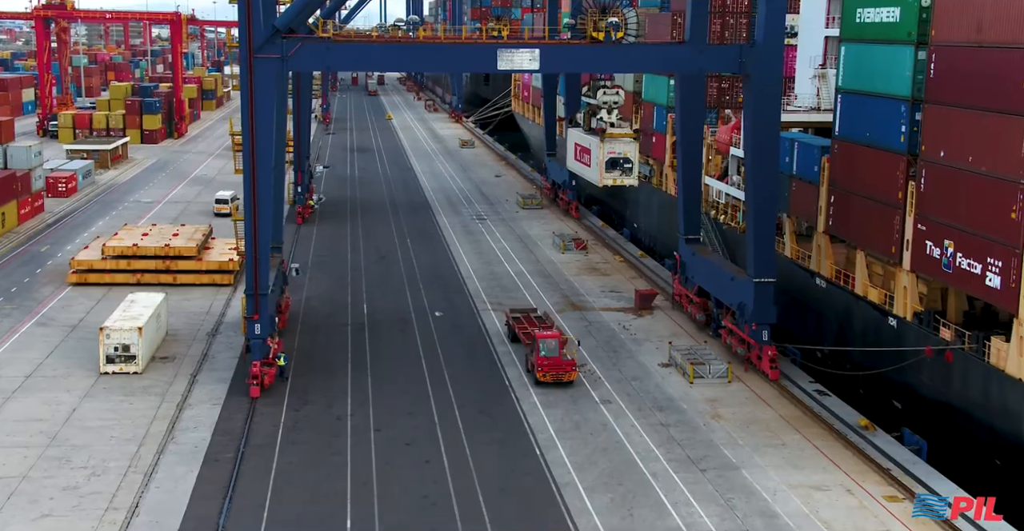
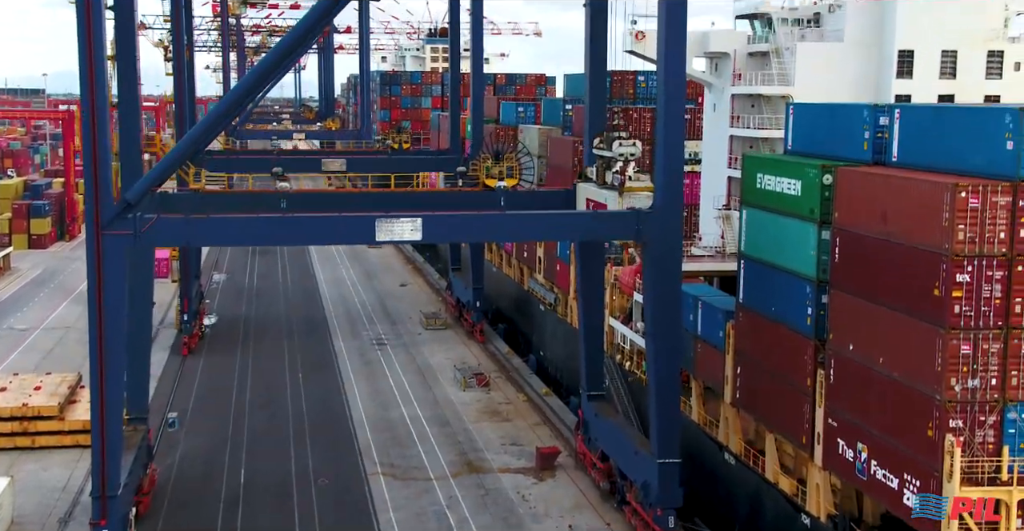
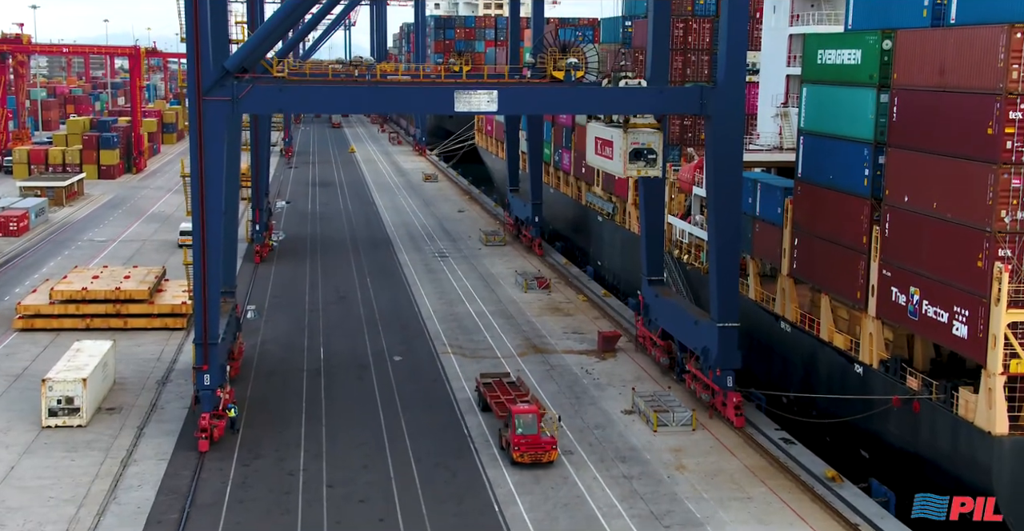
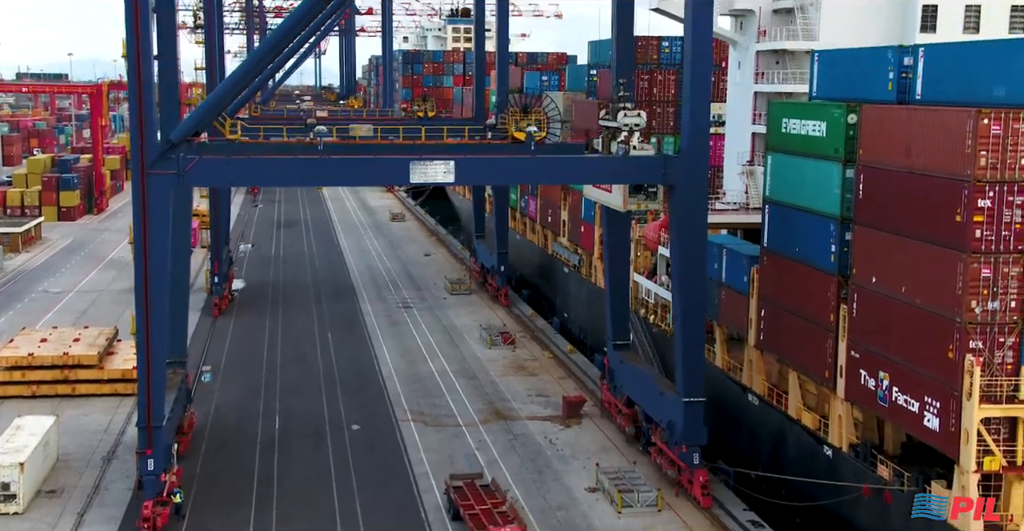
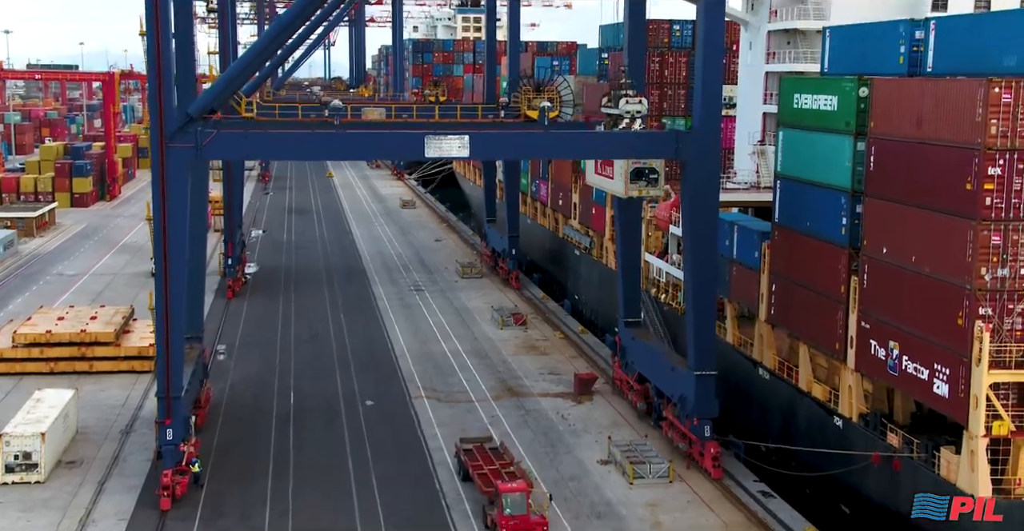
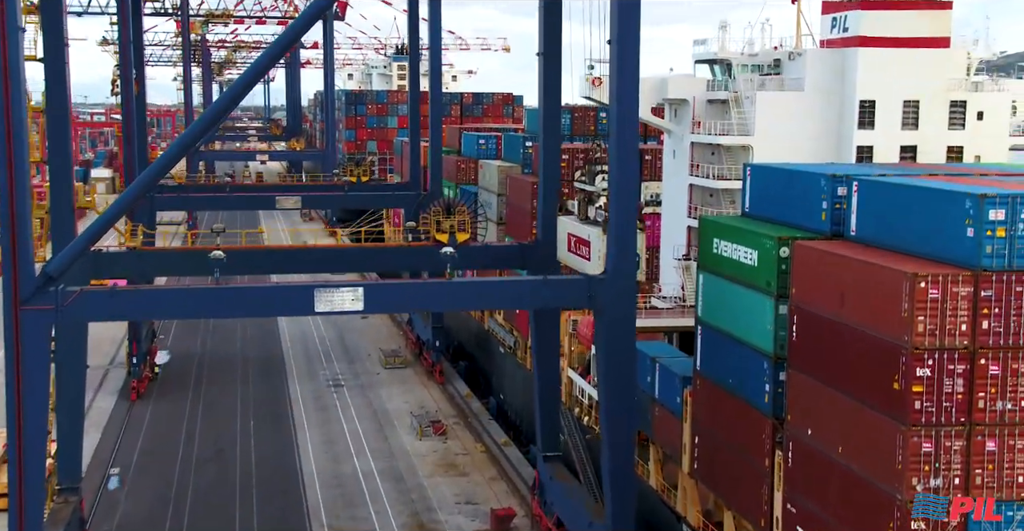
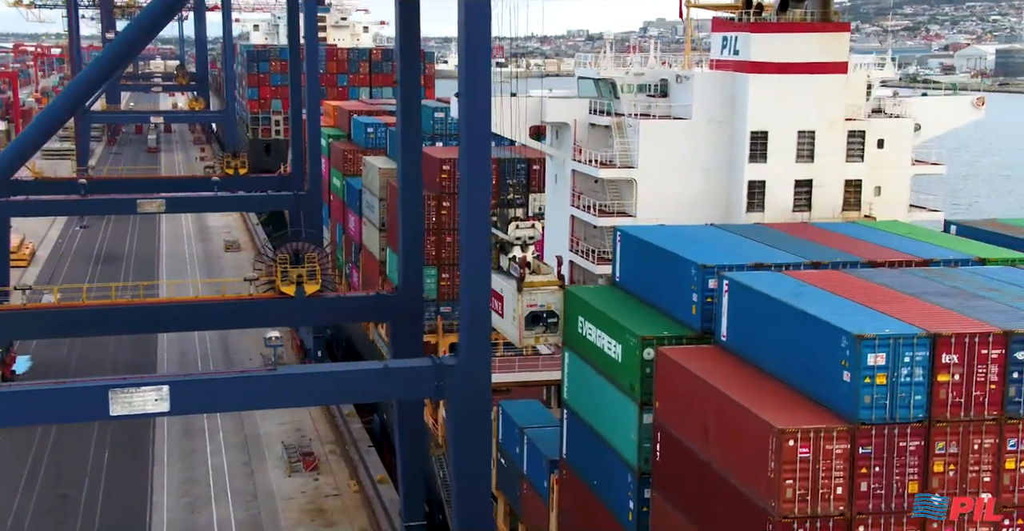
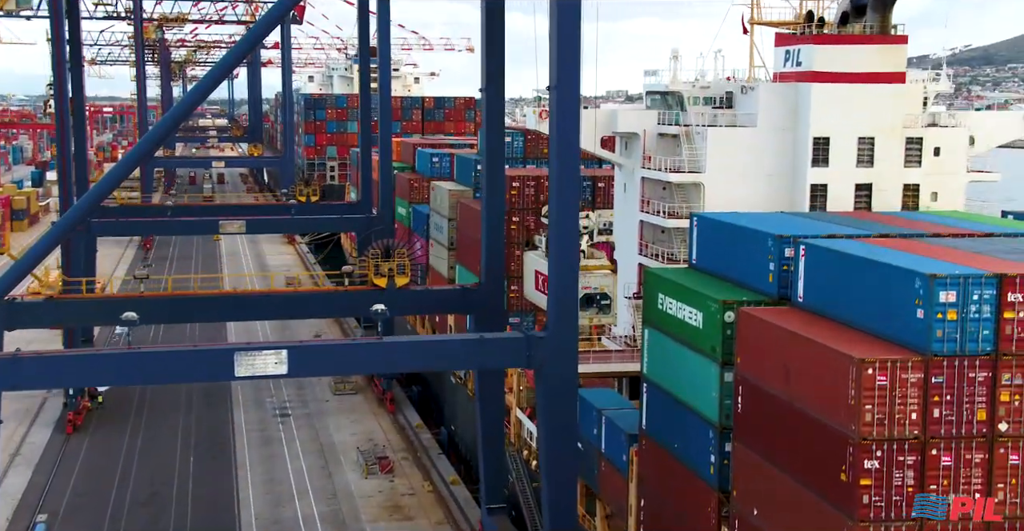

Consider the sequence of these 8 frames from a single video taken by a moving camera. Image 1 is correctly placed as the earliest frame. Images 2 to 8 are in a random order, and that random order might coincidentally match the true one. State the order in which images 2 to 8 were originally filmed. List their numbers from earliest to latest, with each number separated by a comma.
3, 5, 4, 2, 6, 8, 7
